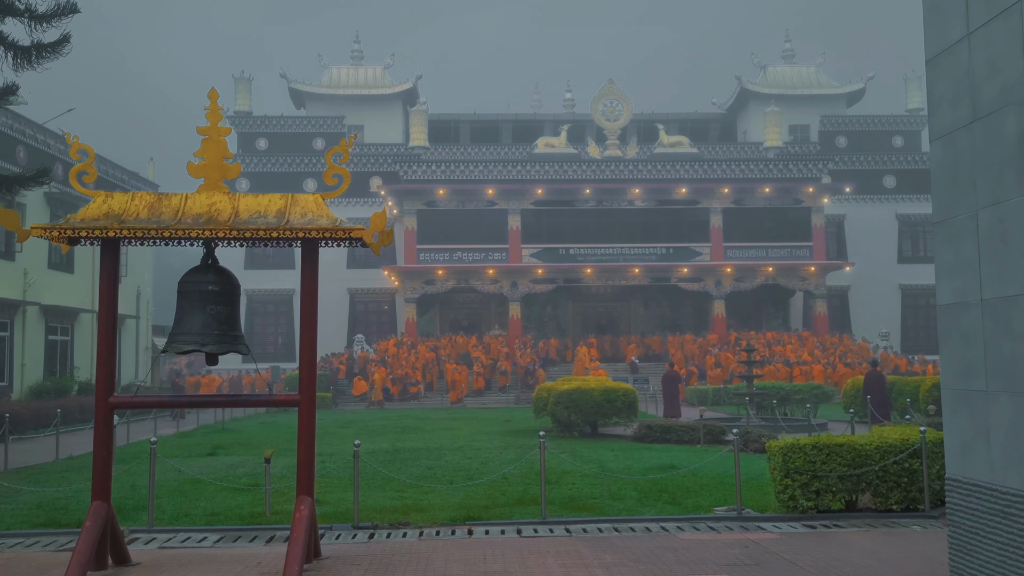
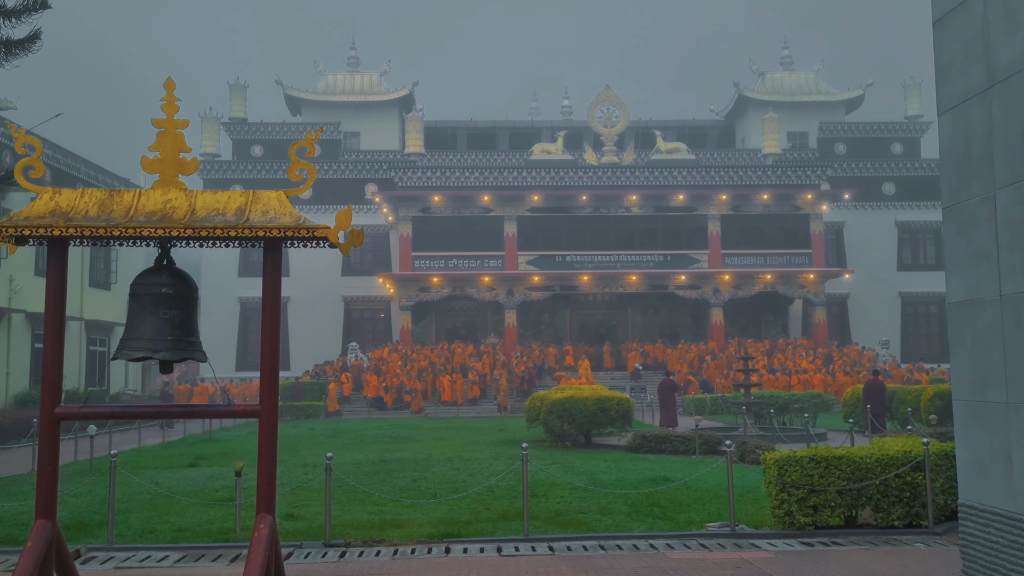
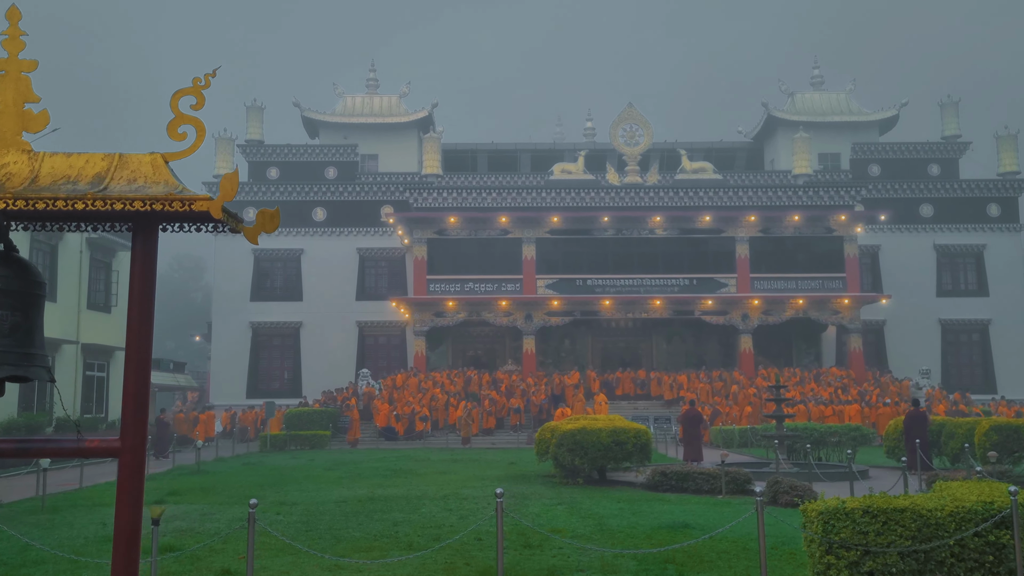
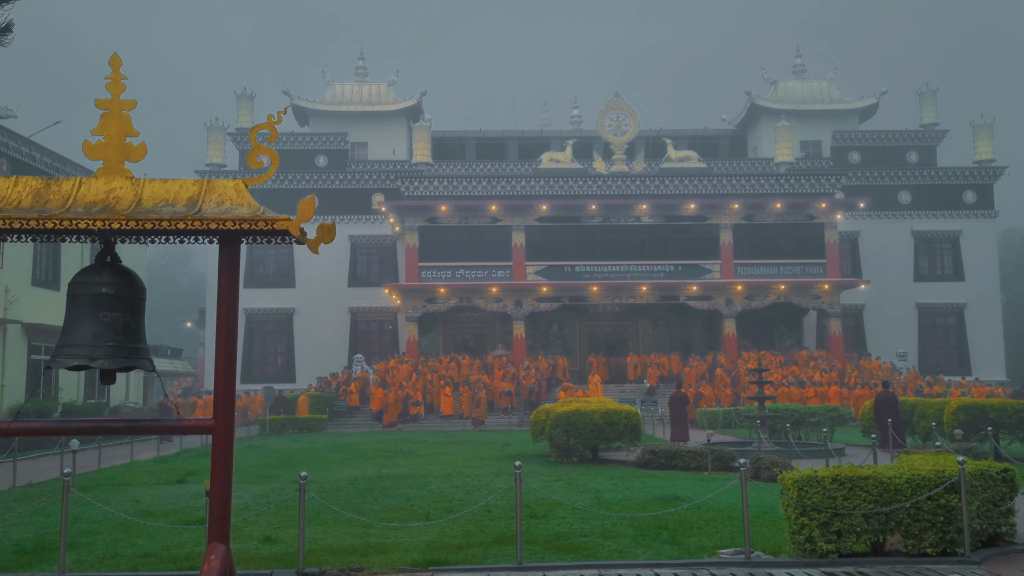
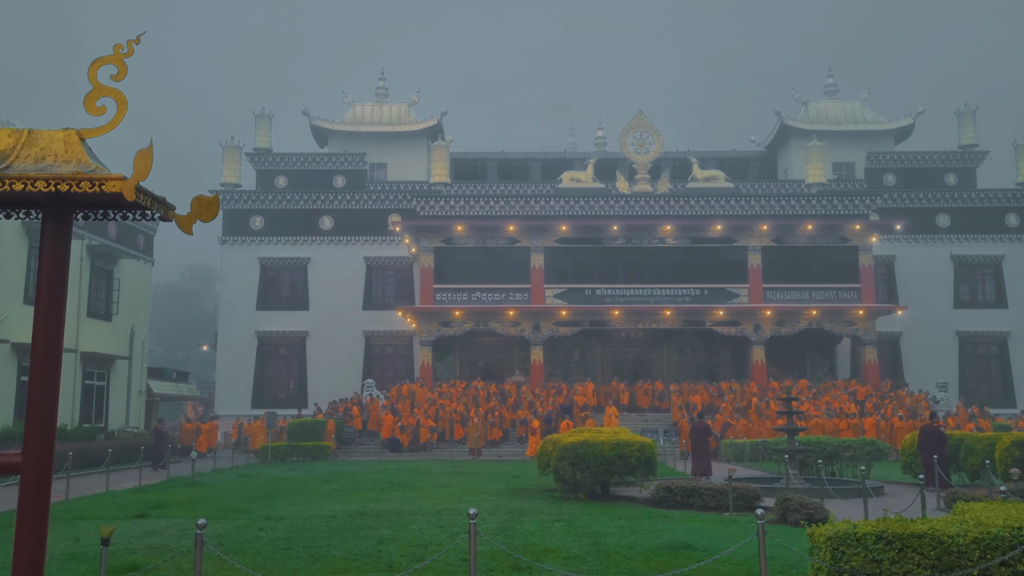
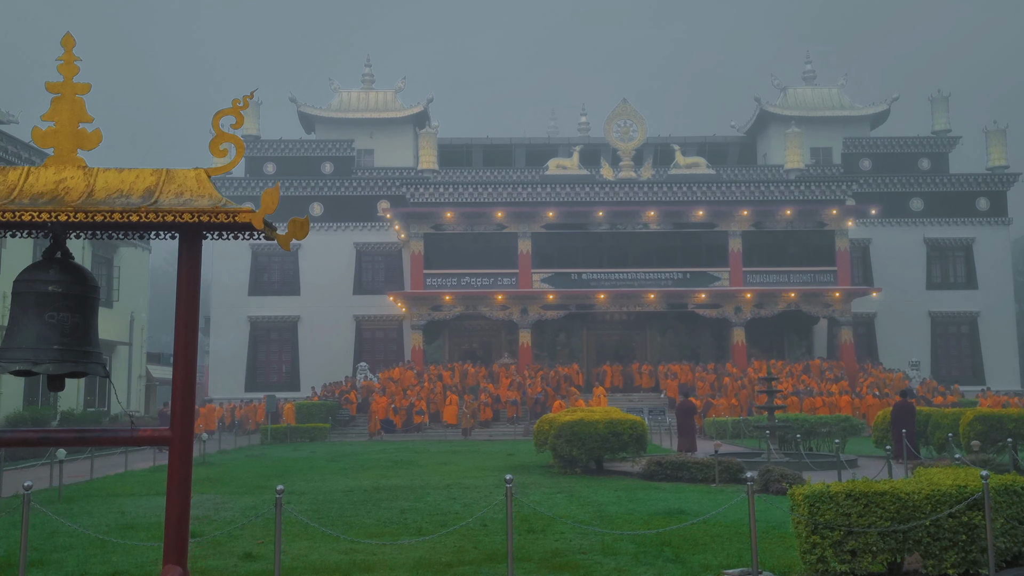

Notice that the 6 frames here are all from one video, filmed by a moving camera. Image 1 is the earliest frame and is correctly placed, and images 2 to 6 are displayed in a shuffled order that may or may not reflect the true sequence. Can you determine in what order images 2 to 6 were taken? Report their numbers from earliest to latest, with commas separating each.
2, 4, 6, 3, 5
